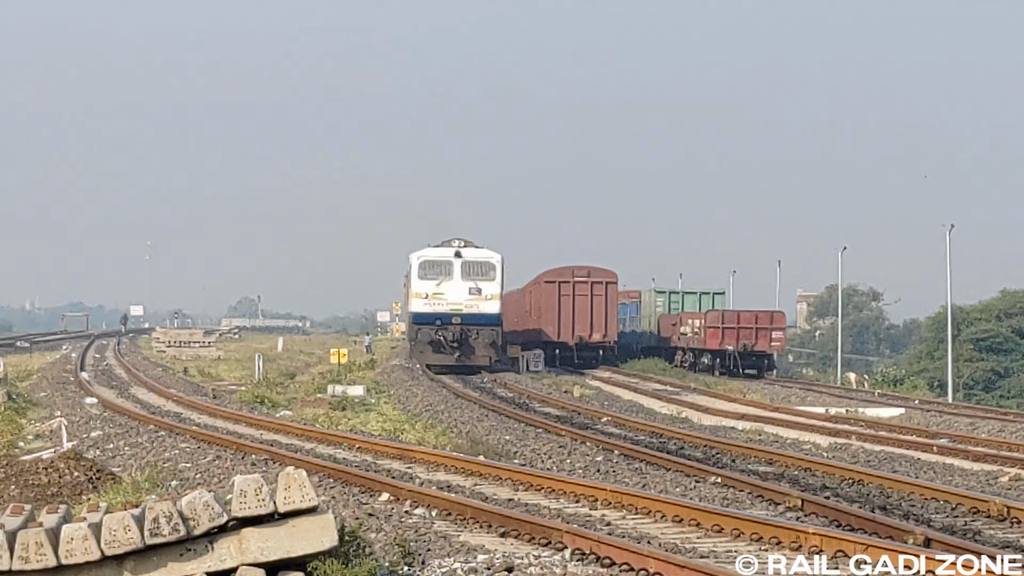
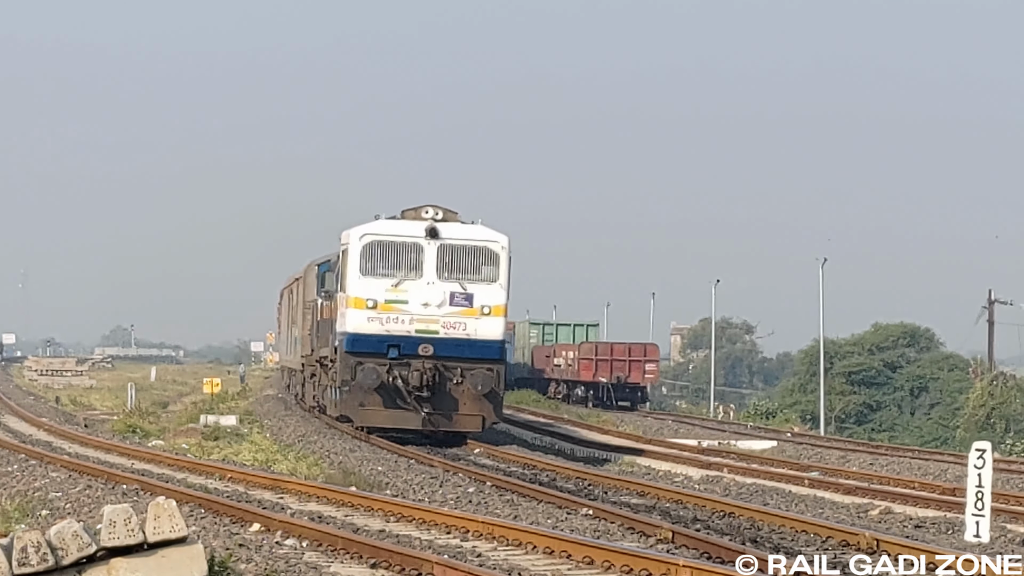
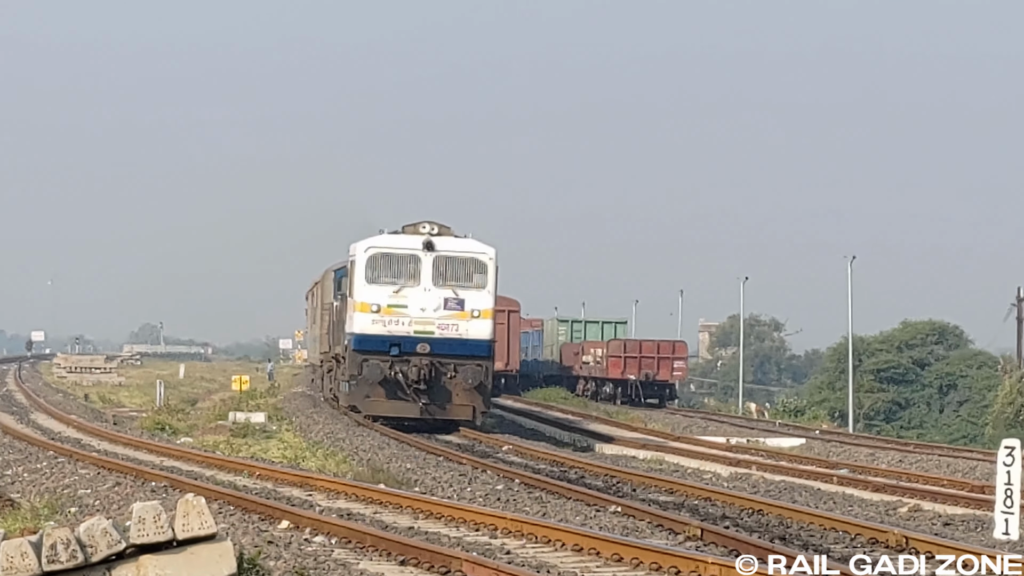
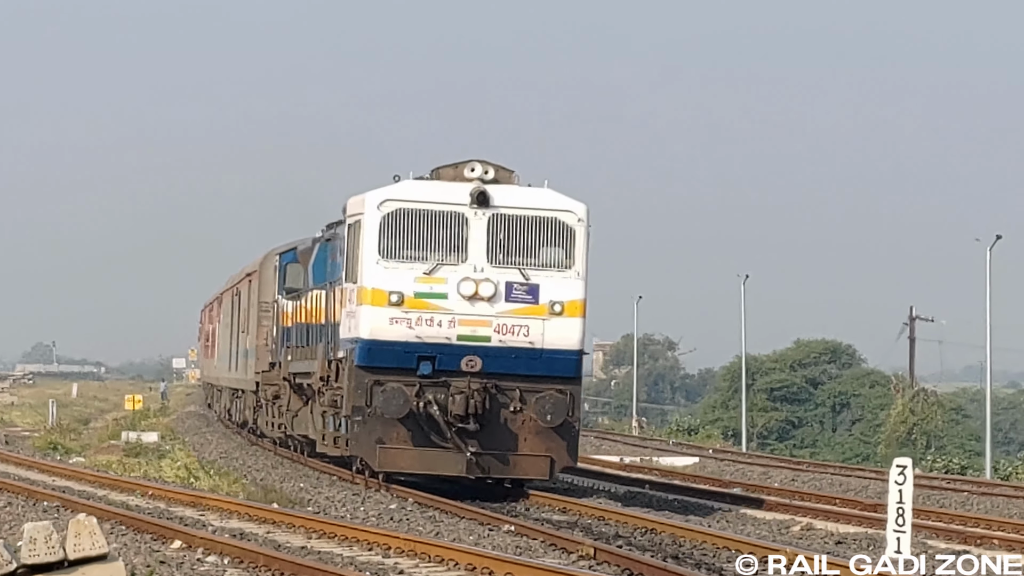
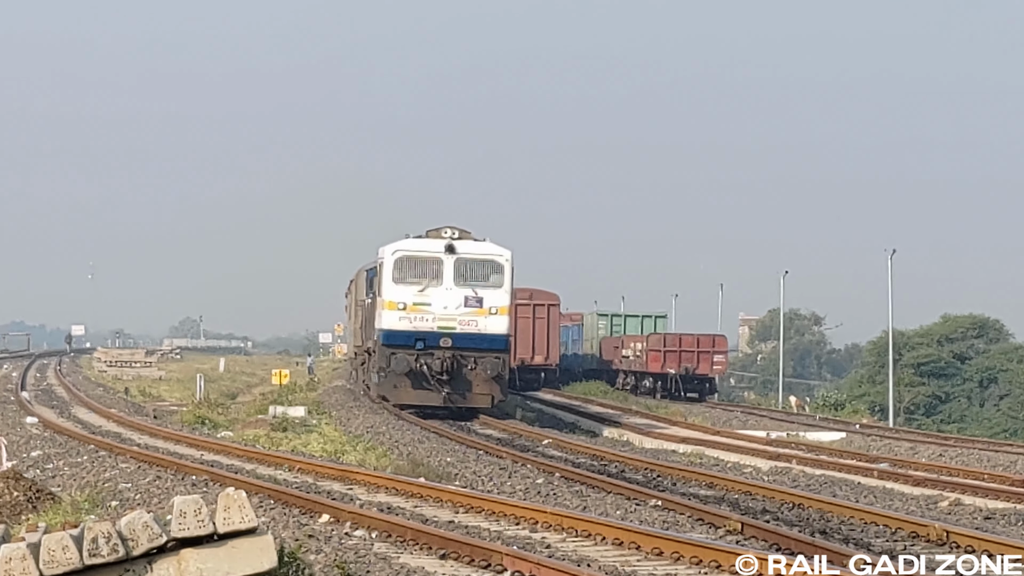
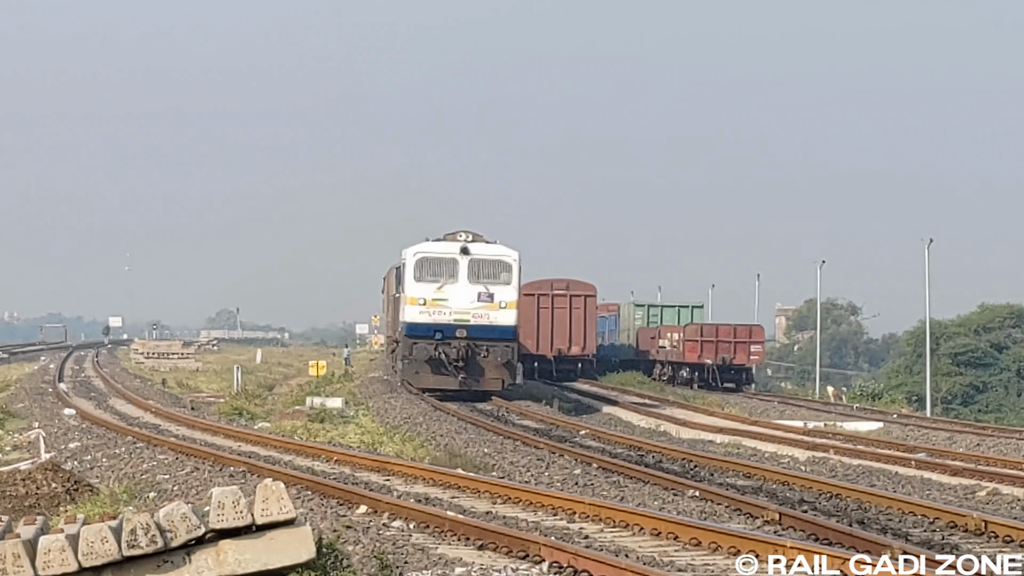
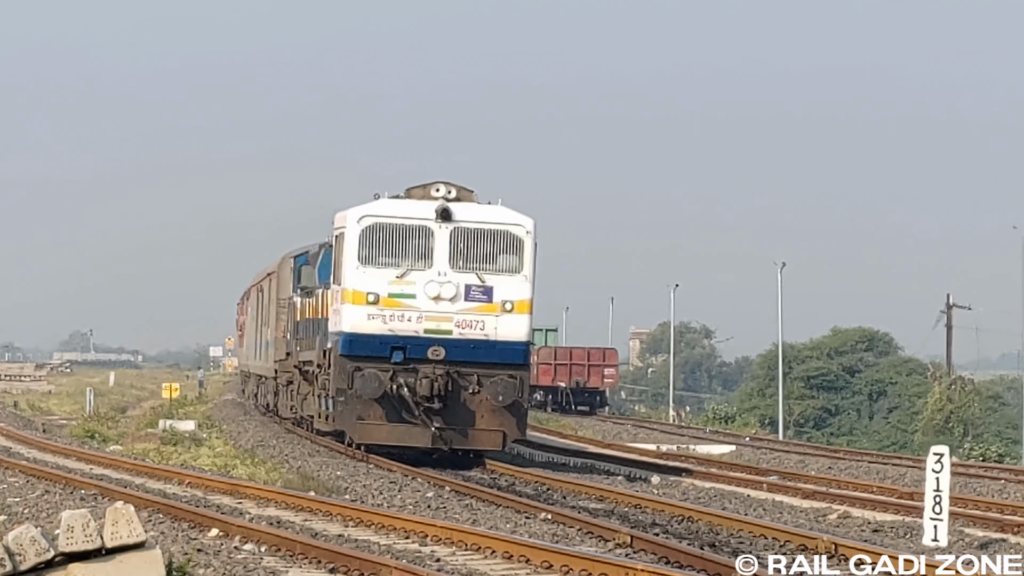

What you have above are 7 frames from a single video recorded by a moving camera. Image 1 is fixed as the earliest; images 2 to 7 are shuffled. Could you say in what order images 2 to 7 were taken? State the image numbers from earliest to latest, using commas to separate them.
6, 5, 3, 2, 7, 4
